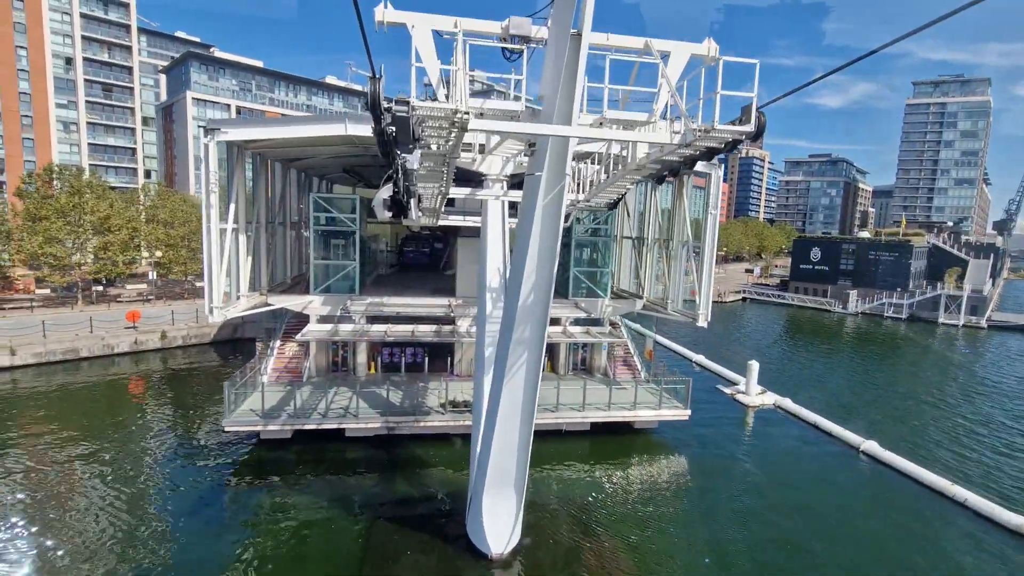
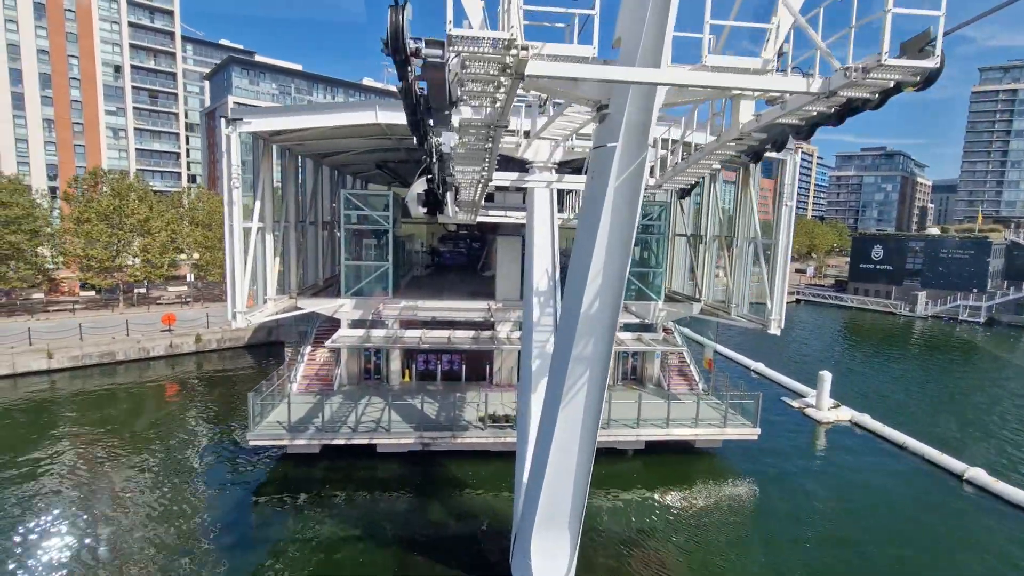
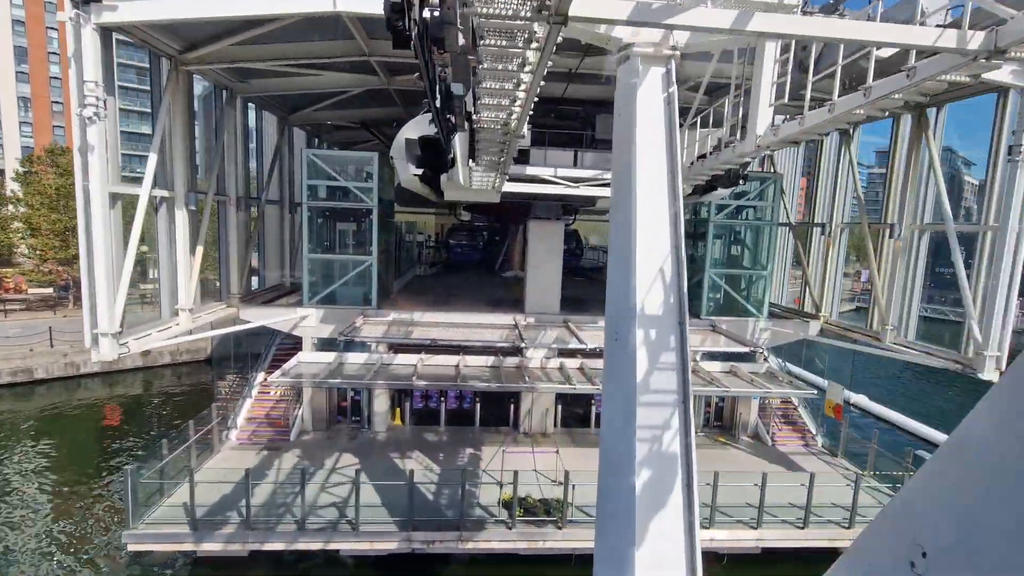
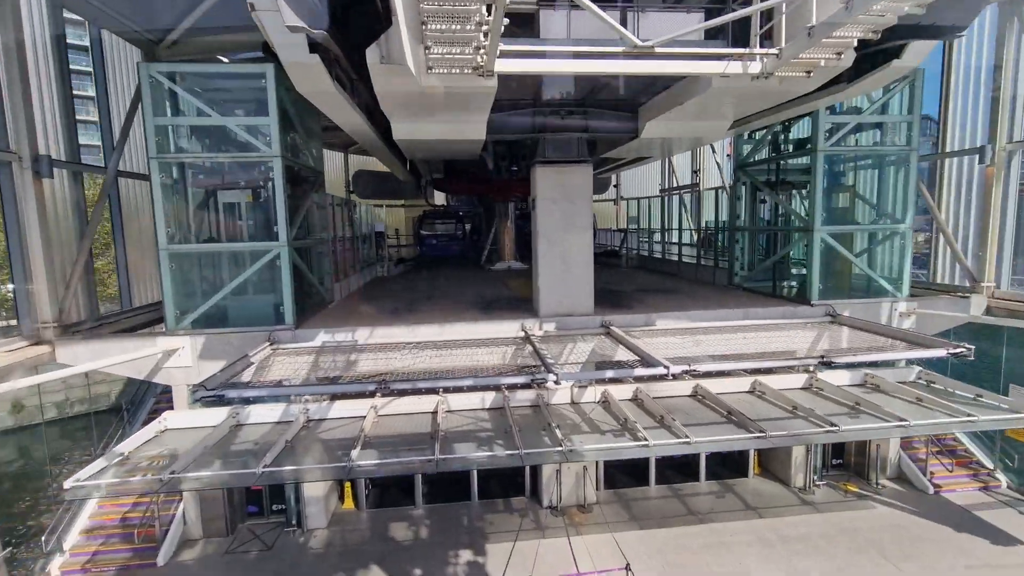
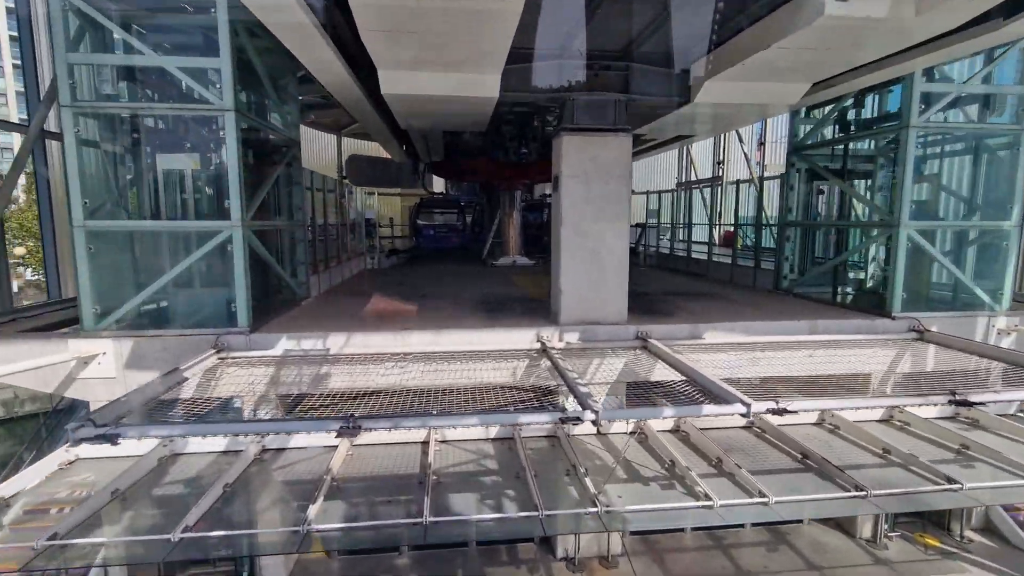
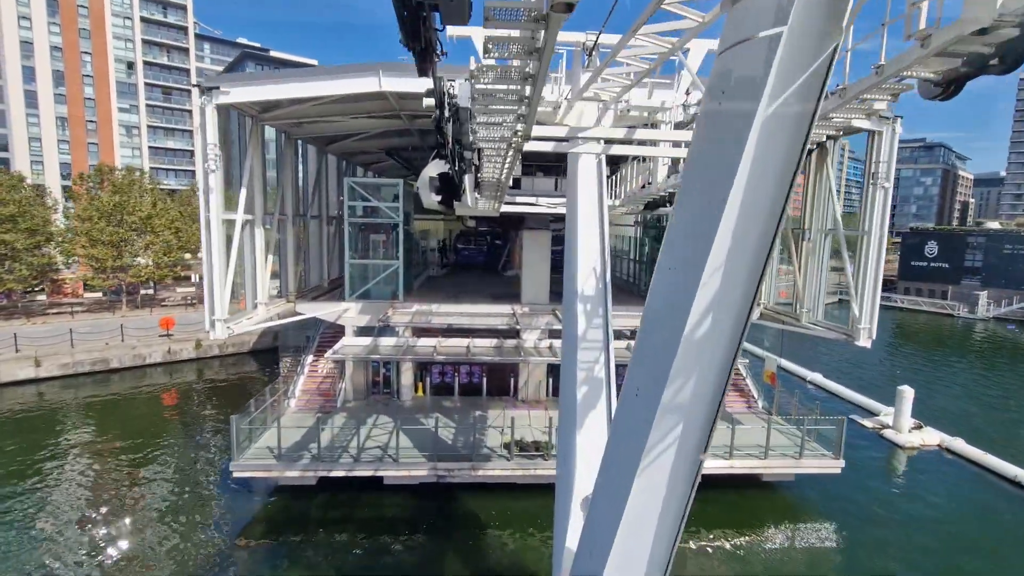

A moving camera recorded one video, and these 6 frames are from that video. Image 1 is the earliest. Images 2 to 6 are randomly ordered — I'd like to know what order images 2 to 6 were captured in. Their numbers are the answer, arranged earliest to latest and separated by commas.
2, 6, 3, 4, 5
